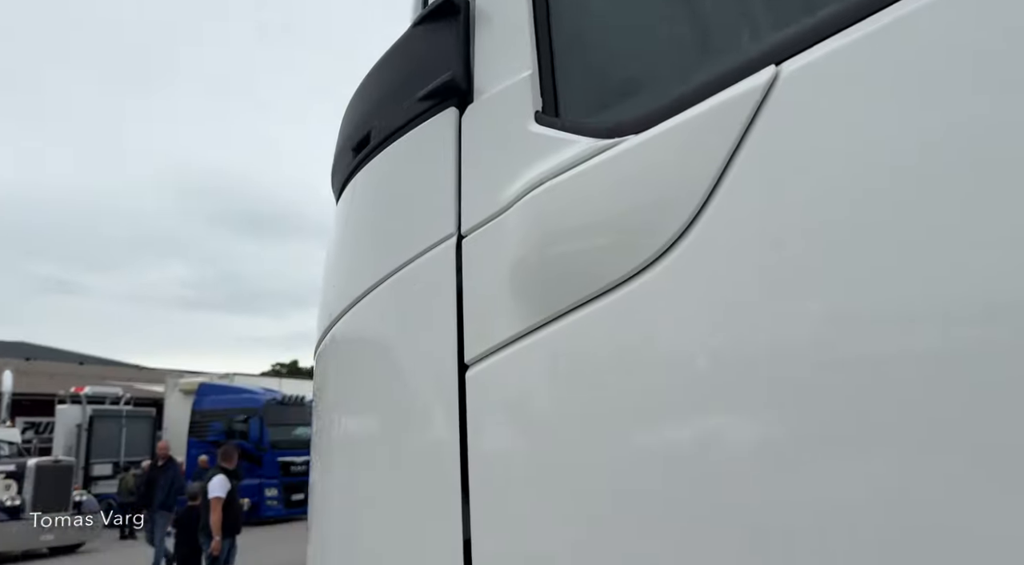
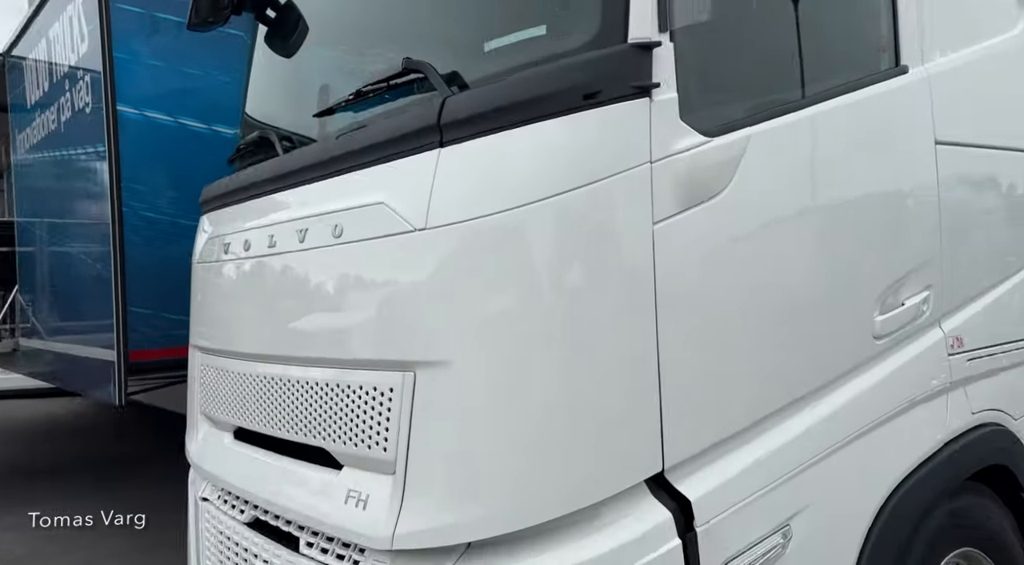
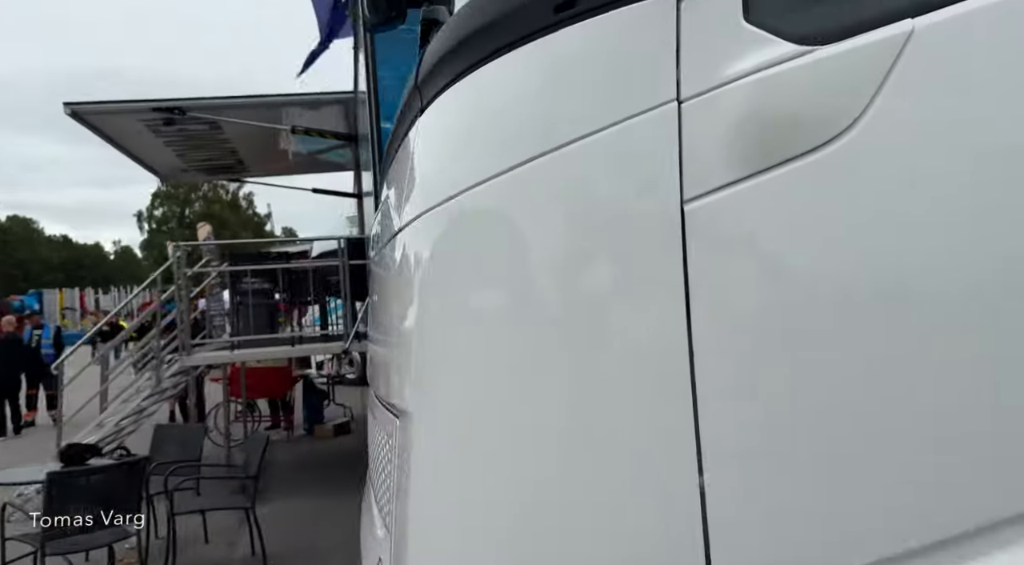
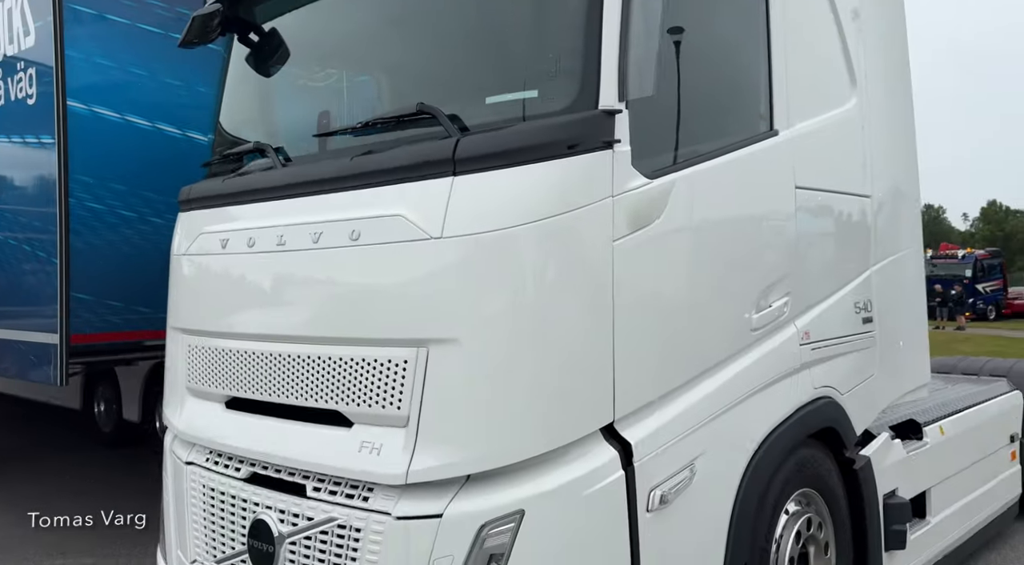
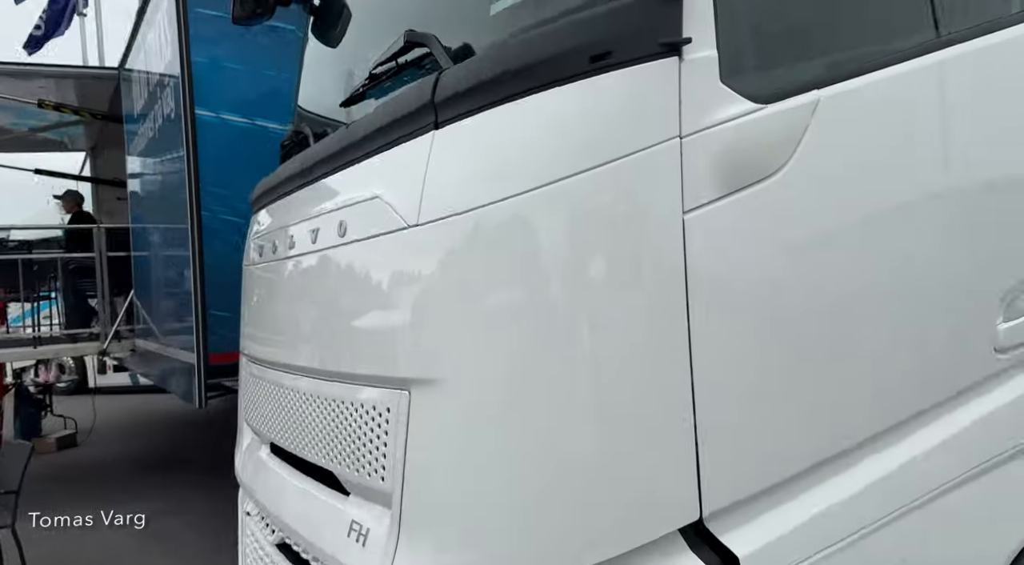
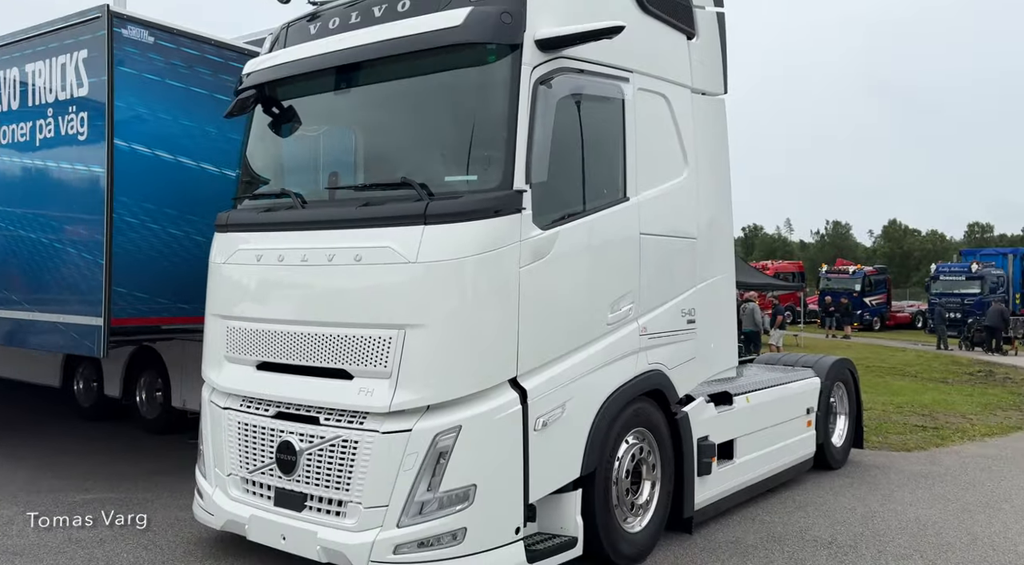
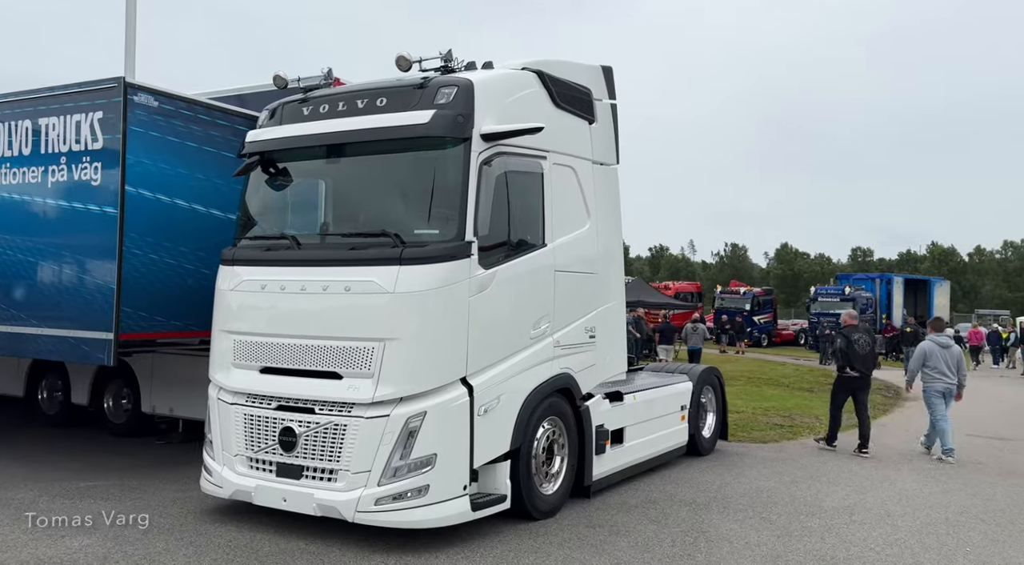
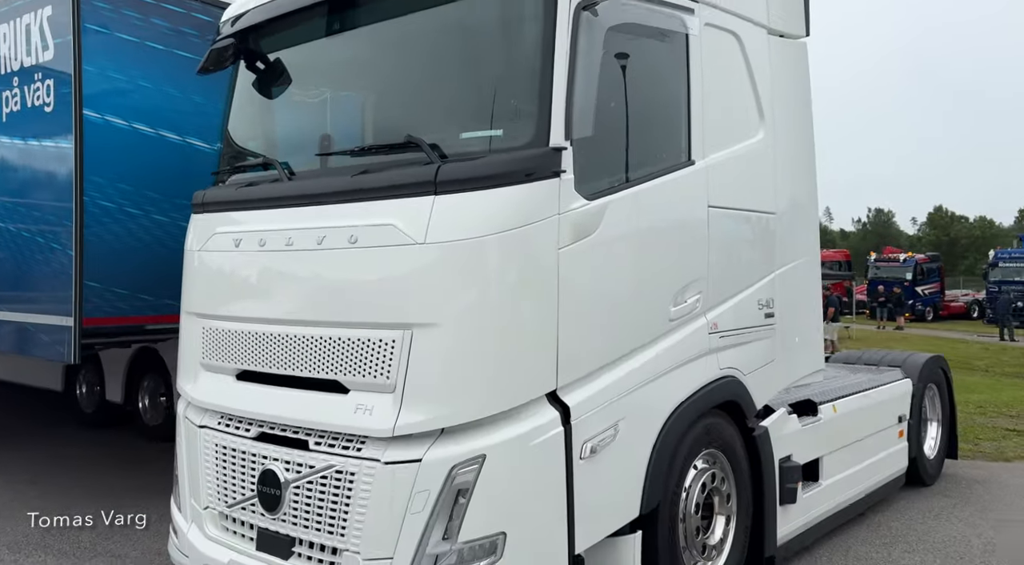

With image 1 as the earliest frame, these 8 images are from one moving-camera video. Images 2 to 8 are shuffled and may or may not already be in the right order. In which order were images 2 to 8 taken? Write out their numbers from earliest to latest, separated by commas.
3, 5, 2, 4, 8, 6, 7
